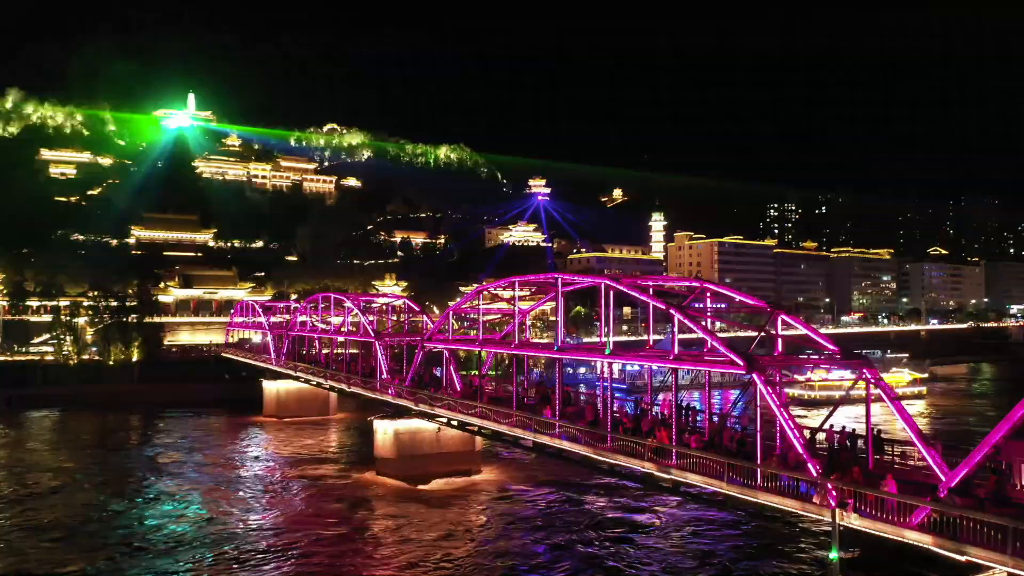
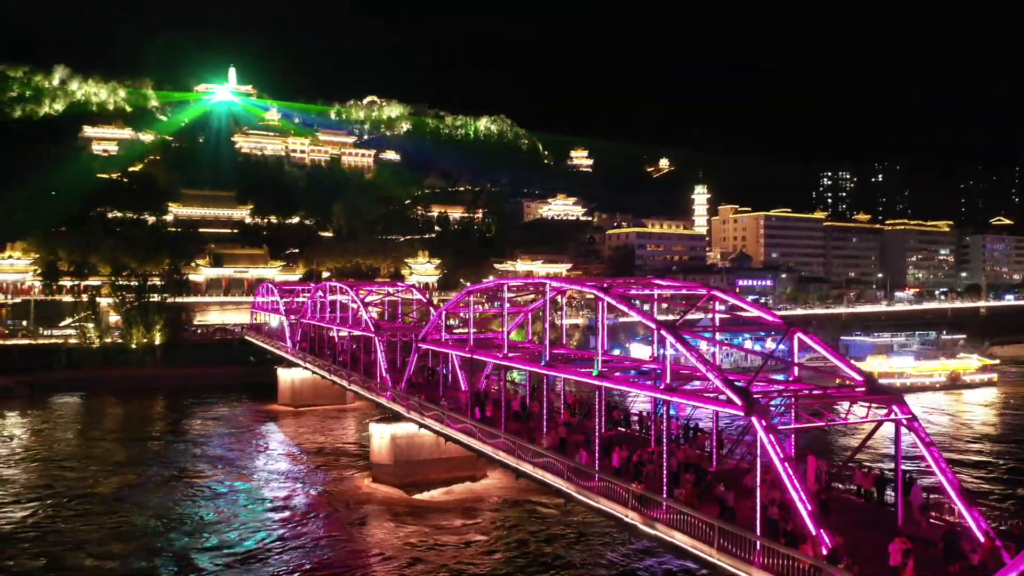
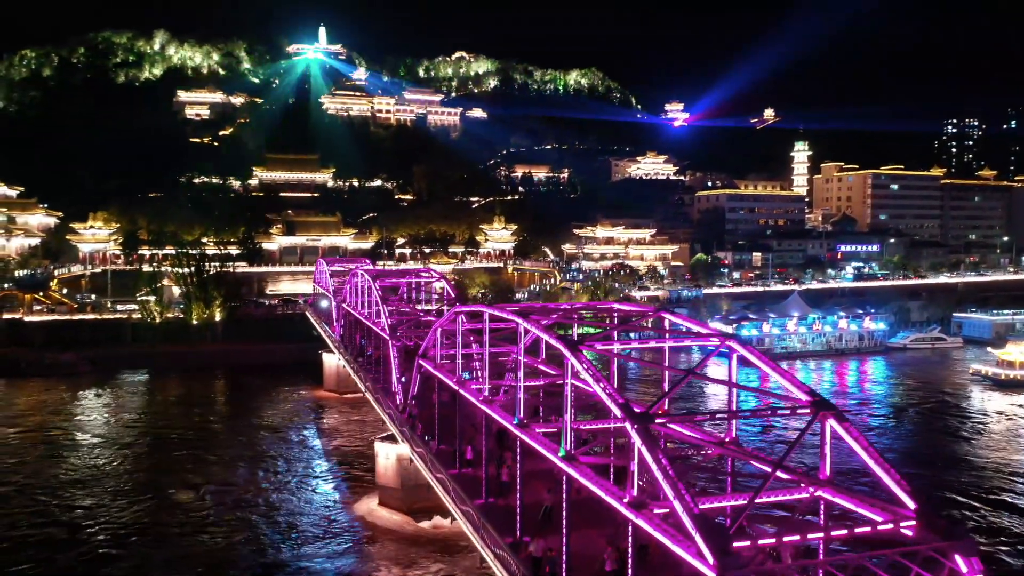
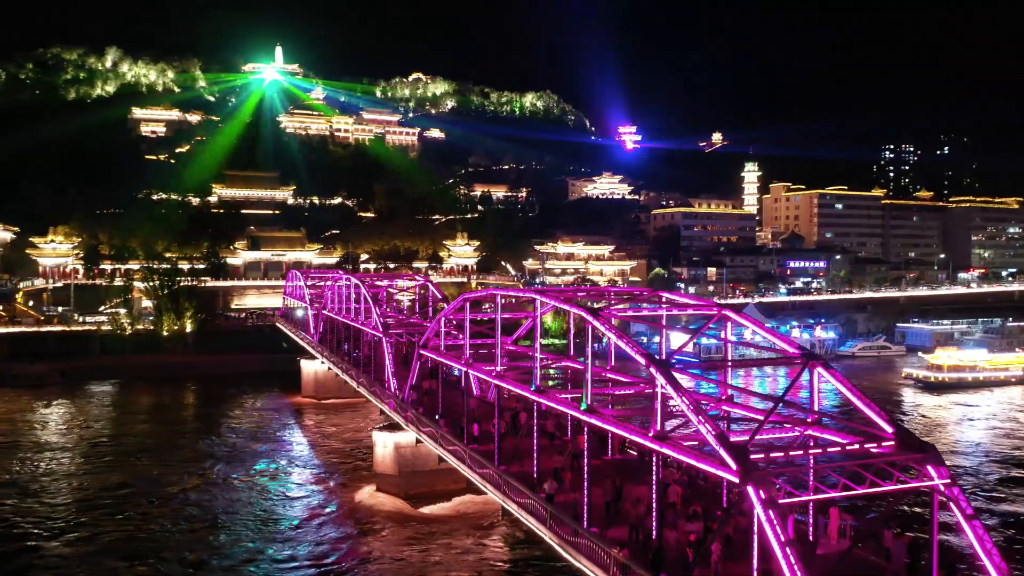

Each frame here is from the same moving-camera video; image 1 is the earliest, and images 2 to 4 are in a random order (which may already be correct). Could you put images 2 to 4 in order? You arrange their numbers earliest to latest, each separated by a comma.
2, 4, 3
